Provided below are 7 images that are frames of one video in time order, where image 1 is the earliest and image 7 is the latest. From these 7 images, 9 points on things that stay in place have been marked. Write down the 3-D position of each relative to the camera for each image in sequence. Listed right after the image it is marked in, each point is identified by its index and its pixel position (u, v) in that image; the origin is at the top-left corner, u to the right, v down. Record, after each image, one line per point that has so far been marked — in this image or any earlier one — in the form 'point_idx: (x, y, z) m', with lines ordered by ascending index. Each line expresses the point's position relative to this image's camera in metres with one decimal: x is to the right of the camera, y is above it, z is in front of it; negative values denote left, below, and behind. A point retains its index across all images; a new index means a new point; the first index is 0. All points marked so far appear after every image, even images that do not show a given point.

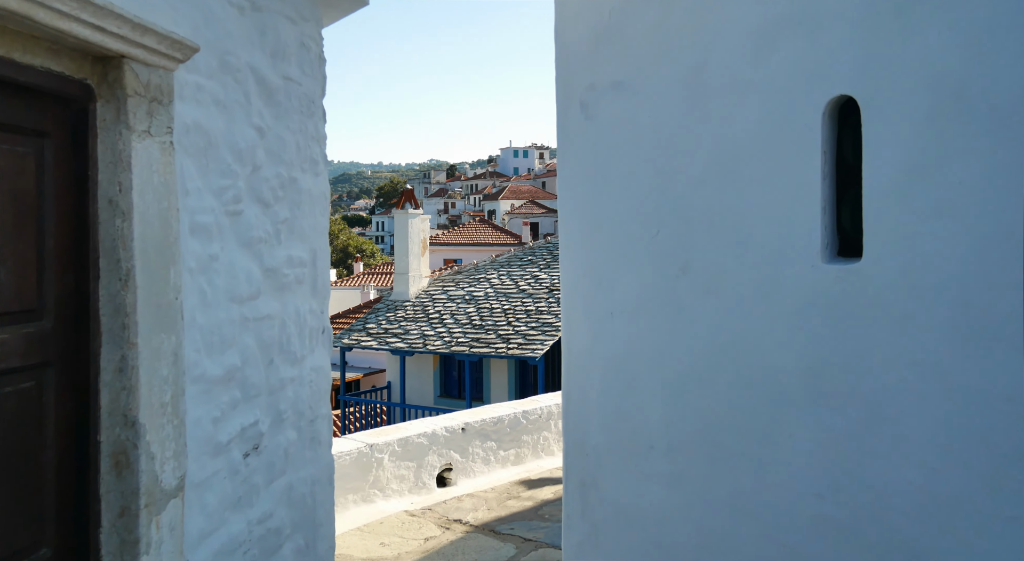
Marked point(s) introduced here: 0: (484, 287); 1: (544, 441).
0: (-0.5, -0.1, +16.0) m
1: (+0.3, -1.3, +6.9) m
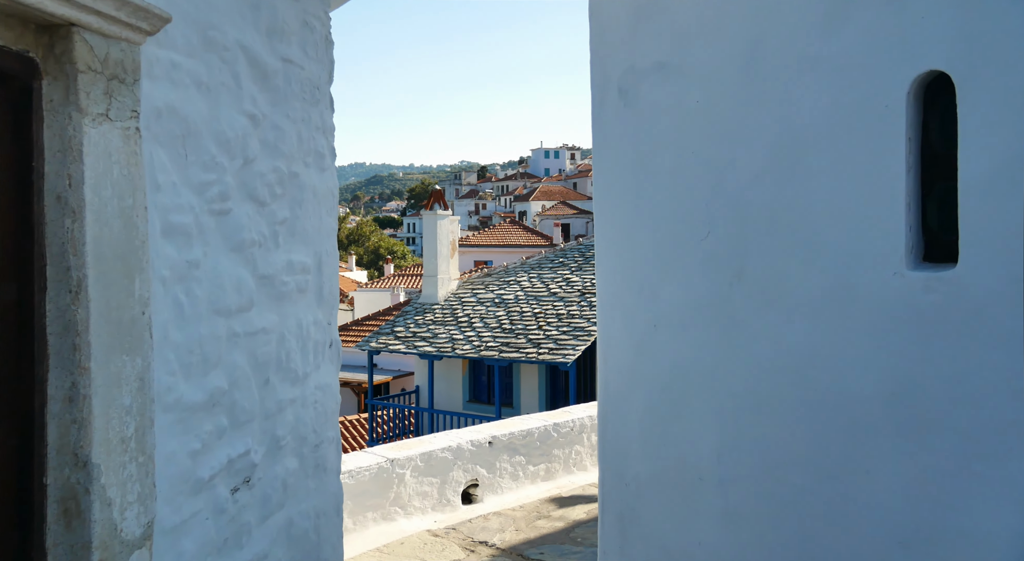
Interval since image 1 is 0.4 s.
0: (0.0, -0.2, +15.6) m
1: (+0.5, -1.3, +6.6) m
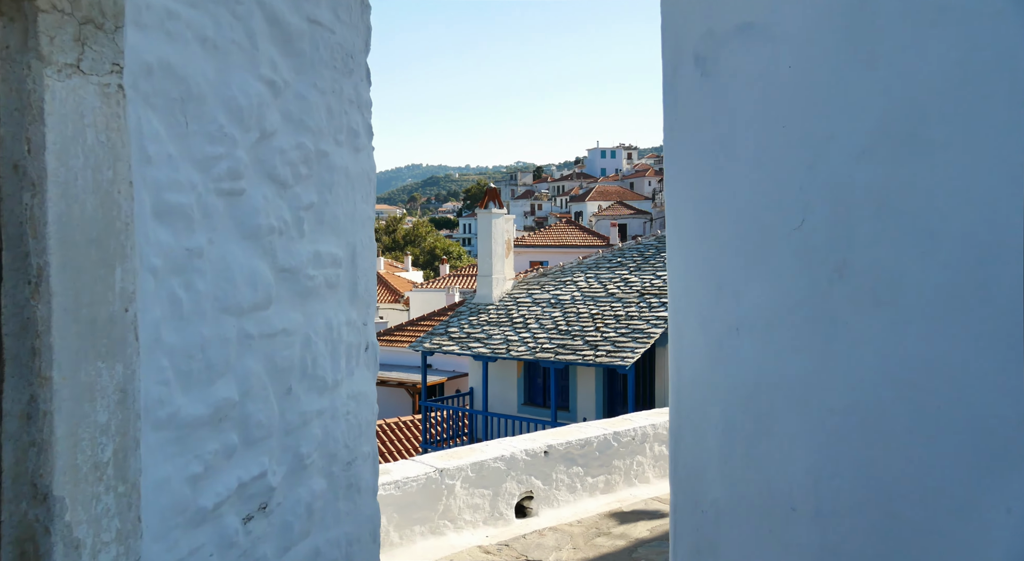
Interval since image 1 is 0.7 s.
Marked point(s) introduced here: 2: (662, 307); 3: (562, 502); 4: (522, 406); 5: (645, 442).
0: (+1.0, -0.2, +15.2) m
1: (+0.9, -1.3, +6.2) m
2: (+2.3, -0.4, +13.4) m
3: (+0.3, -1.4, +5.7) m
4: (+0.2, -2.1, +15.0) m
5: (+0.9, -1.1, +6.2) m
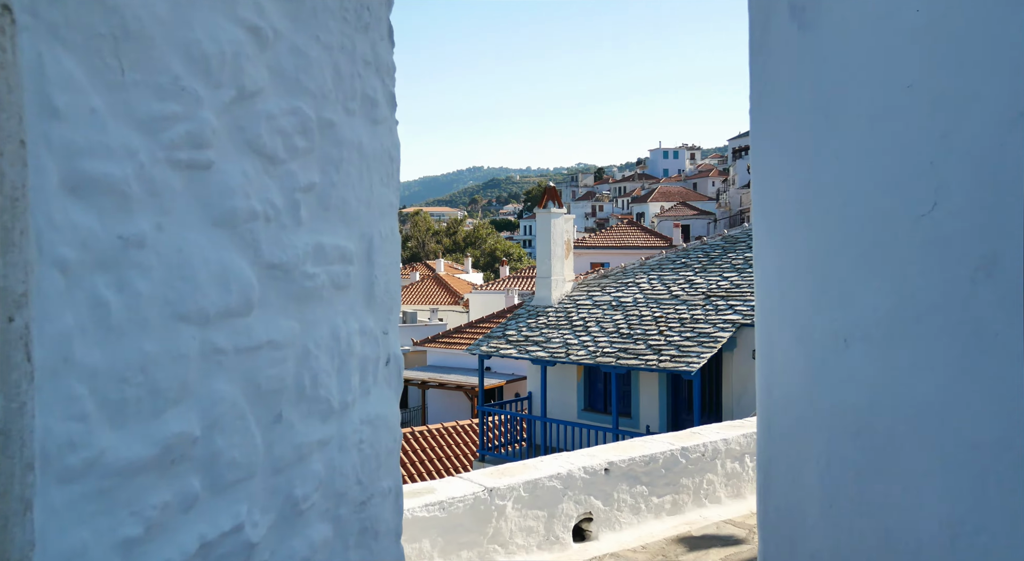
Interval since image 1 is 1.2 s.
0: (+2.0, -0.2, +14.6) m
1: (+1.2, -1.3, +5.6) m
2: (+3.1, -0.4, +12.8) m
3: (+0.7, -1.4, +5.2) m
4: (+1.2, -2.2, +14.5) m
5: (+1.3, -1.1, +5.6) m
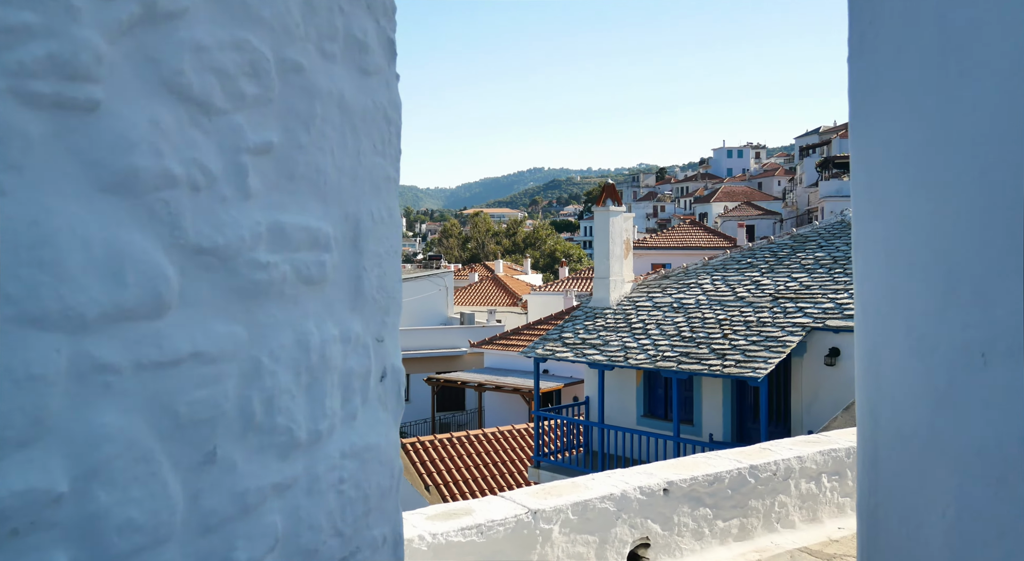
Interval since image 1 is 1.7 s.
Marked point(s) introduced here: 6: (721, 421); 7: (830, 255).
0: (+2.9, -0.2, +14.0) m
1: (+1.5, -1.3, +5.0) m
2: (+3.9, -0.4, +12.1) m
3: (+0.9, -1.4, +4.7) m
4: (+2.1, -2.2, +13.9) m
5: (+1.6, -1.1, +5.1) m
6: (+3.0, -2.0, +12.7) m
7: (+4.9, +0.4, +13.5) m
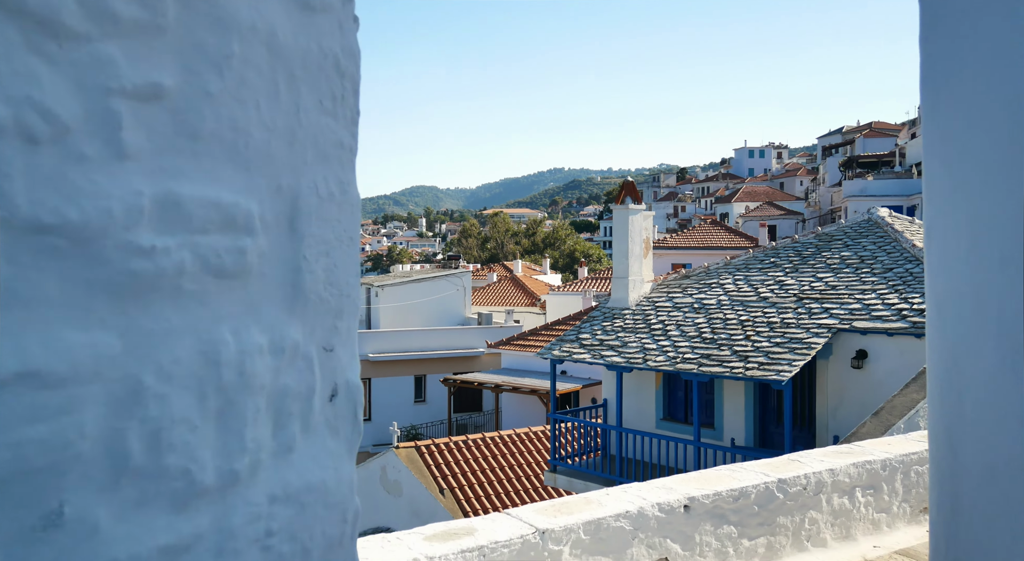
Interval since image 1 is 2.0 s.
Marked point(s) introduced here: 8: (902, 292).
0: (+3.2, -0.2, +13.6) m
1: (+1.6, -1.3, +4.7) m
2: (+4.1, -0.4, +11.6) m
3: (+1.0, -1.4, +4.3) m
4: (+2.3, -2.2, +13.5) m
5: (+1.6, -1.1, +4.7) m
6: (+3.2, -2.0, +12.3) m
7: (+5.1, +0.4, +13.0) m
8: (+5.1, -0.1, +11.4) m
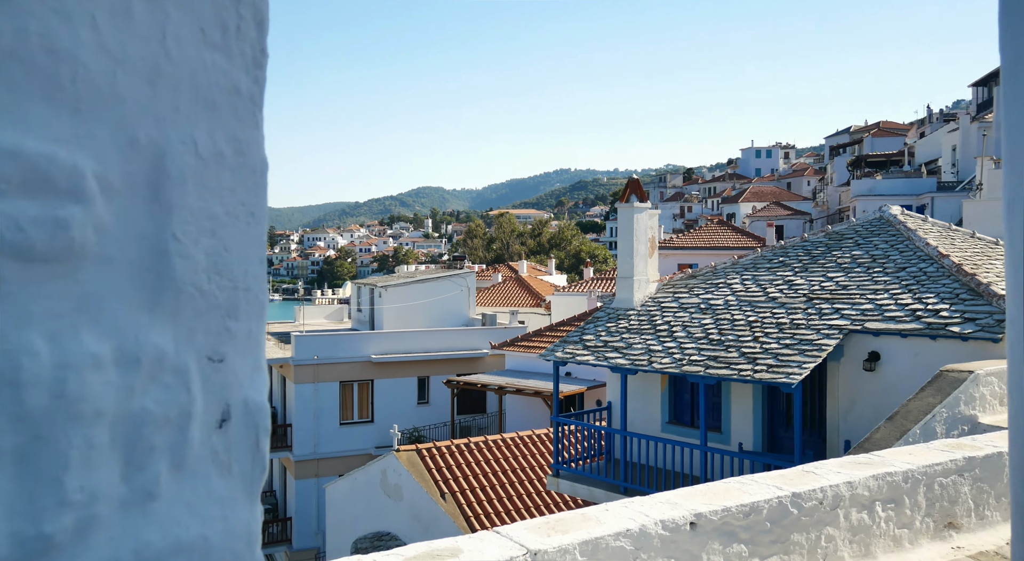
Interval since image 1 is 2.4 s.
0: (+3.2, -0.2, +13.2) m
1: (+1.5, -1.3, +4.3) m
2: (+4.1, -0.4, +11.2) m
3: (+0.9, -1.4, +3.9) m
4: (+2.3, -2.2, +13.2) m
5: (+1.6, -1.1, +4.3) m
6: (+3.2, -2.0, +11.9) m
7: (+5.1, +0.4, +12.6) m
8: (+5.1, -0.1, +11.0) m
